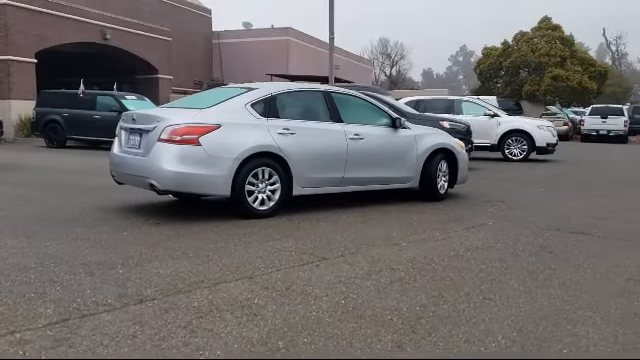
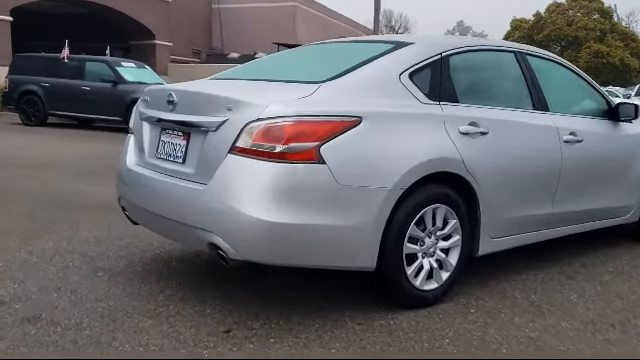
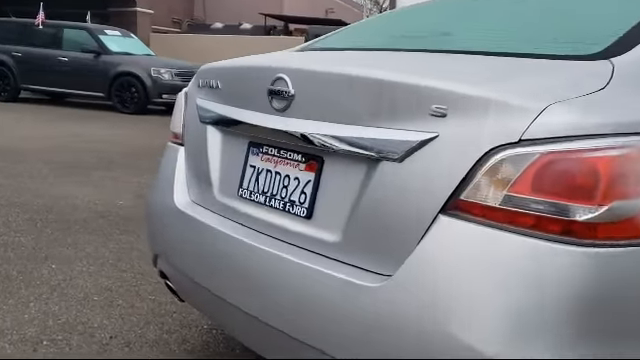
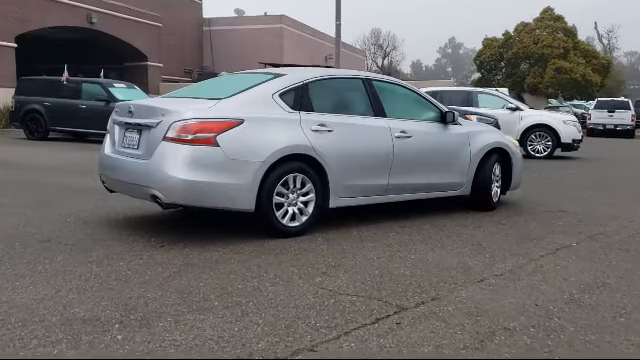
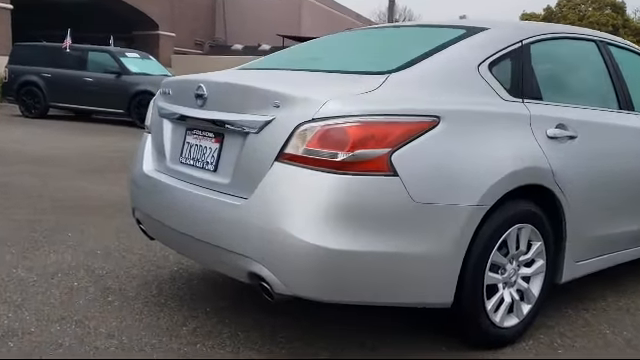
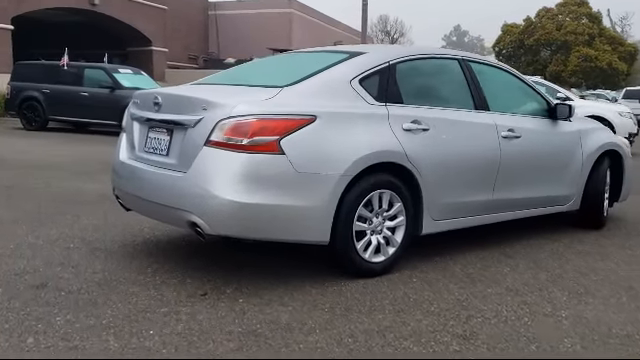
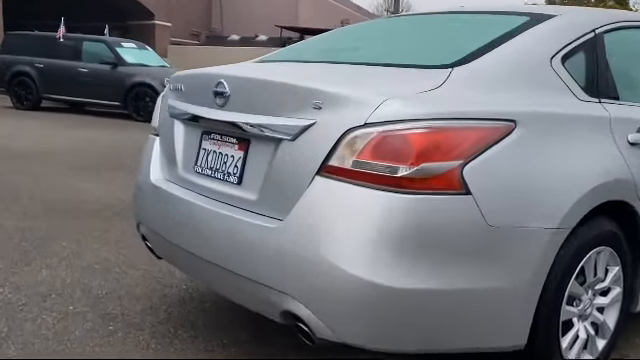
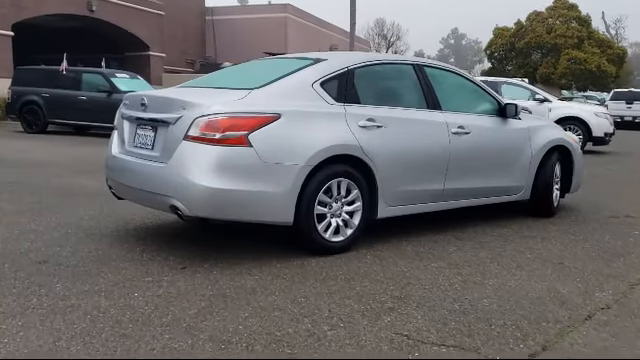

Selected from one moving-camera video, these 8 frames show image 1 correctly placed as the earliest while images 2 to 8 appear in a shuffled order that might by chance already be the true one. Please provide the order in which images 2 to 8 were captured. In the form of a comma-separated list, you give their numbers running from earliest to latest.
4, 8, 6, 2, 5, 7, 3
